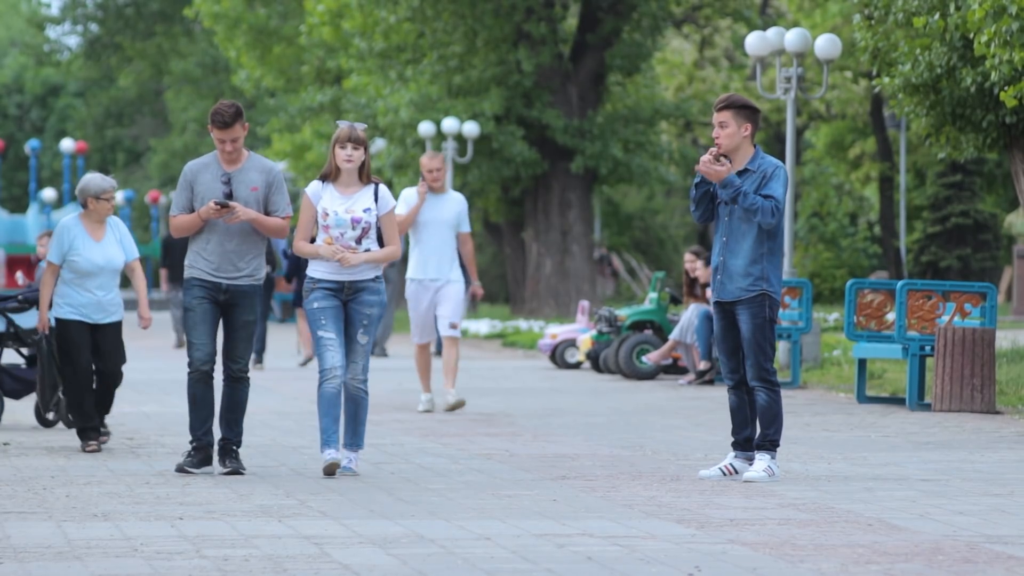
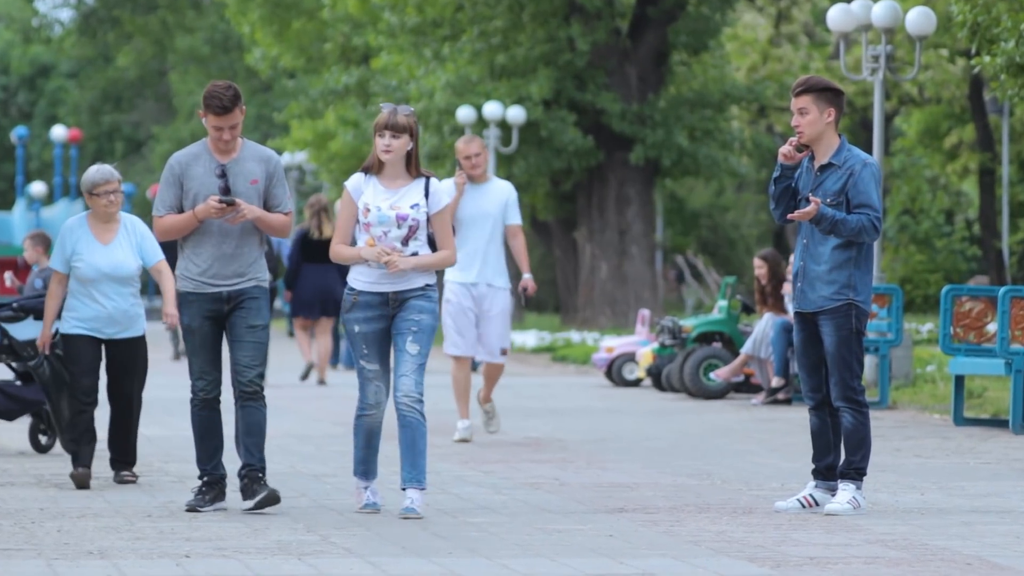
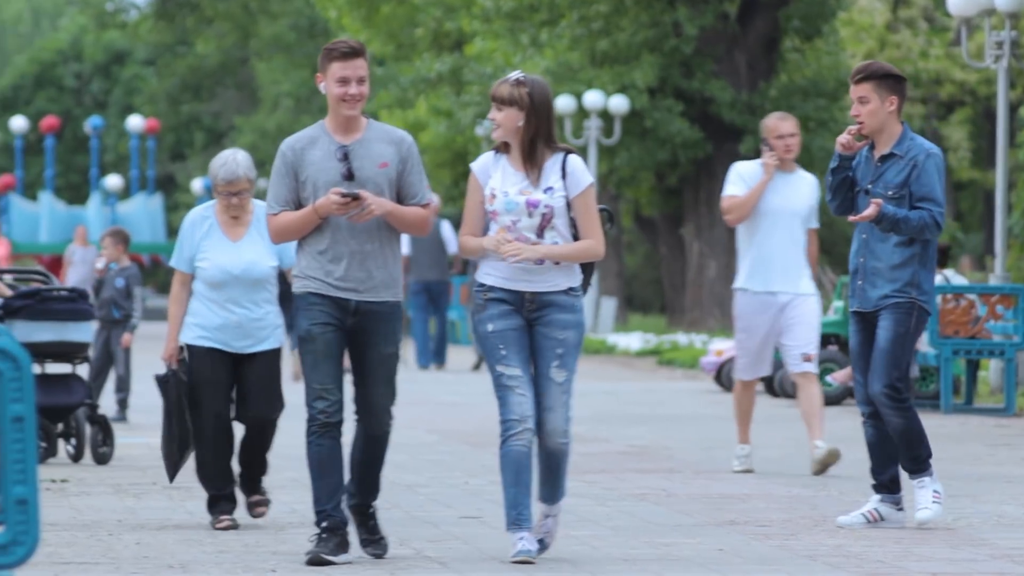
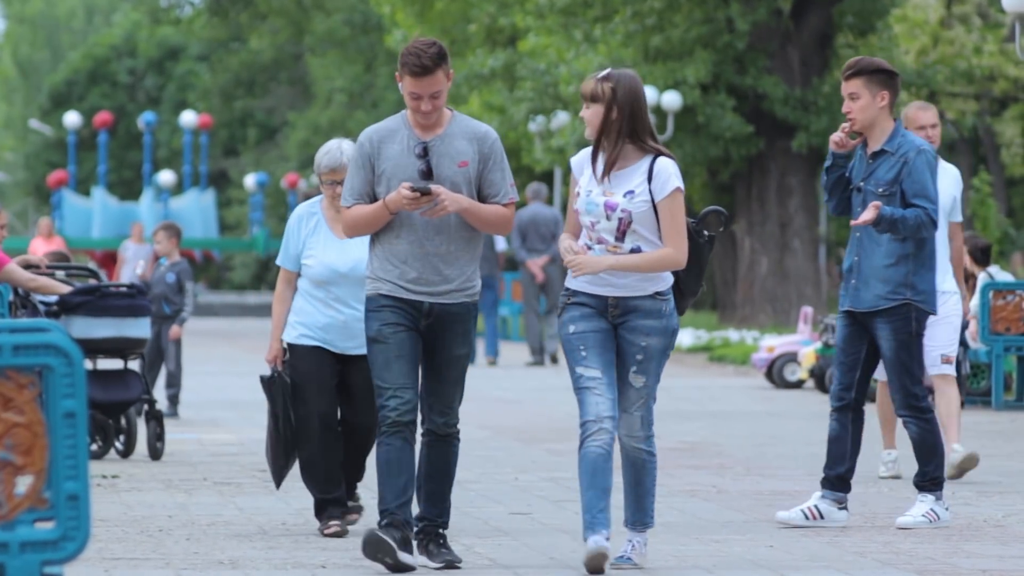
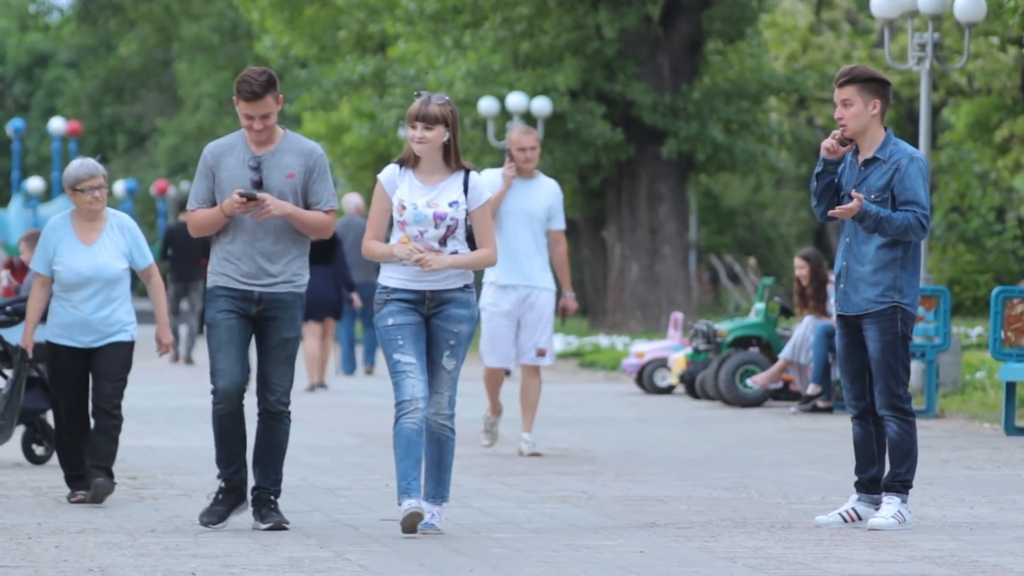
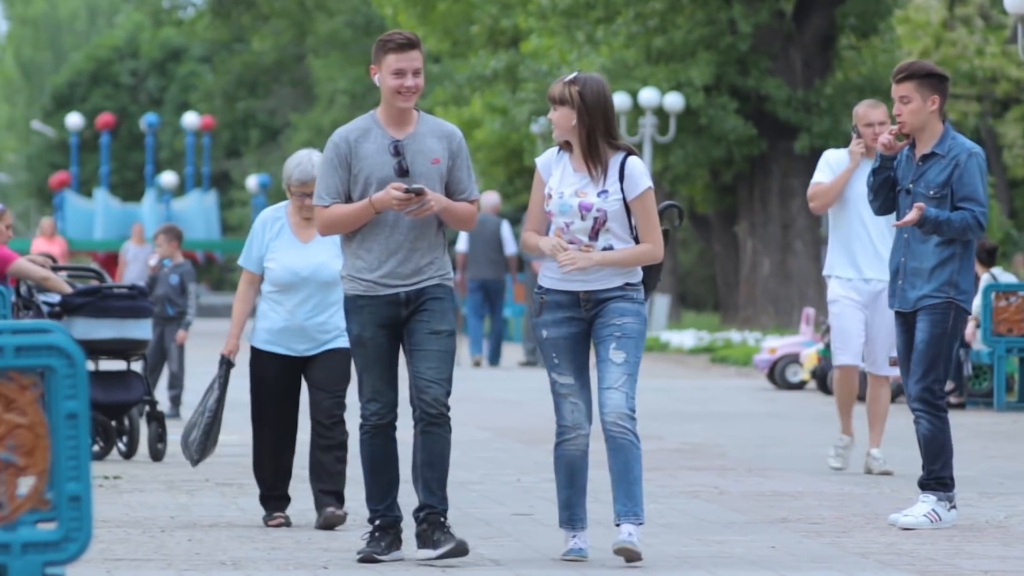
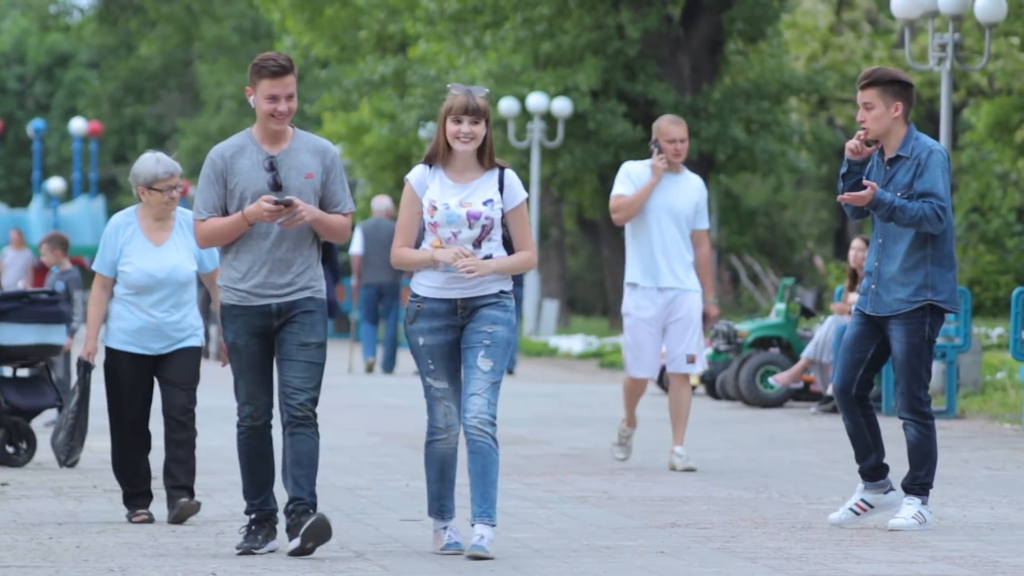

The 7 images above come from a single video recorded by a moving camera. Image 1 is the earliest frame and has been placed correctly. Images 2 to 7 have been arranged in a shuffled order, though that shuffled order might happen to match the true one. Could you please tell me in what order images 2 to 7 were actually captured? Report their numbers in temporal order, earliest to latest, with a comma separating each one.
2, 5, 7, 3, 6, 4
